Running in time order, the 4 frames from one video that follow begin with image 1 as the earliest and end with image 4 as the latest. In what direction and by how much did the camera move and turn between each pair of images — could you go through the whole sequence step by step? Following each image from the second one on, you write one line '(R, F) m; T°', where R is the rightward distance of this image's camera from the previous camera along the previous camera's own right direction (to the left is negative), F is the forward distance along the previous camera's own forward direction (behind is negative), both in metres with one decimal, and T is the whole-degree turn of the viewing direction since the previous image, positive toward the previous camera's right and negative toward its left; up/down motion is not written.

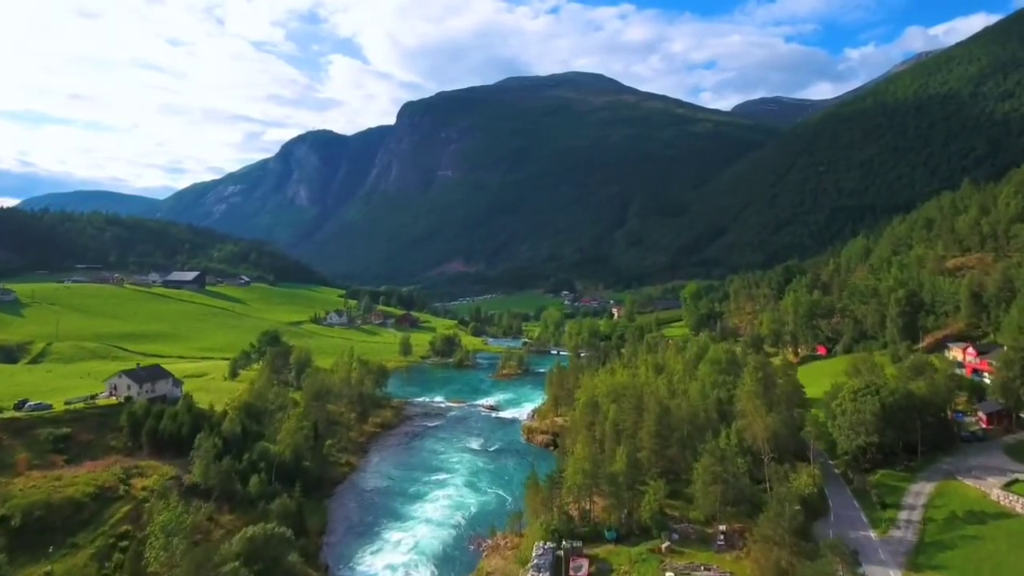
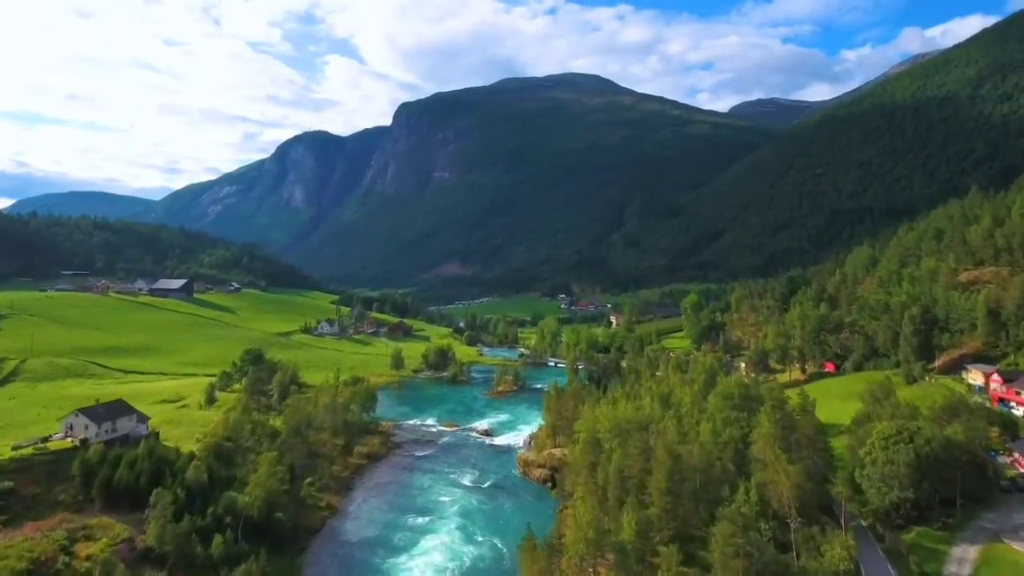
(+0.2, +4.7) m; 0°
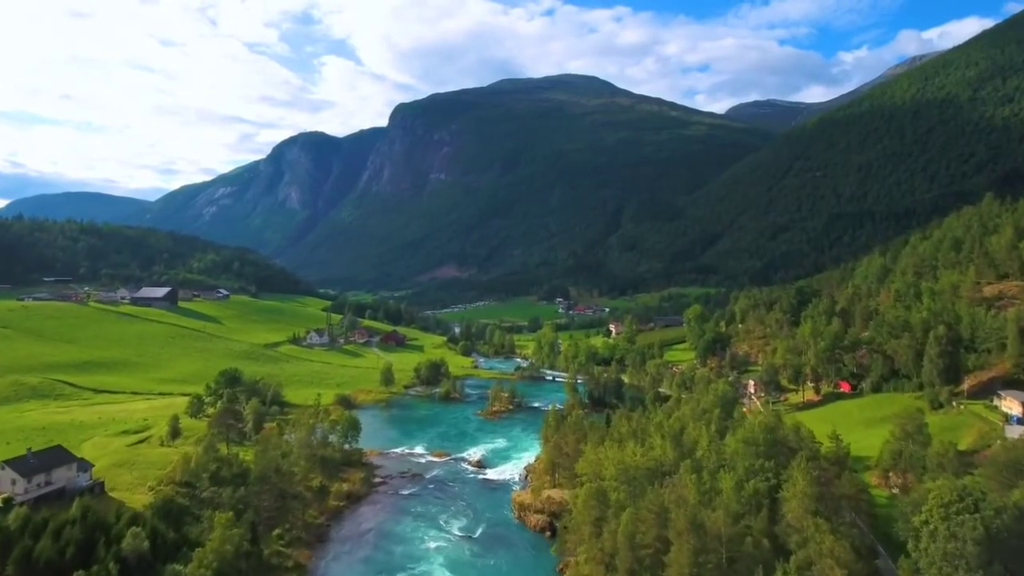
(+0.2, +6.7) m; 0°
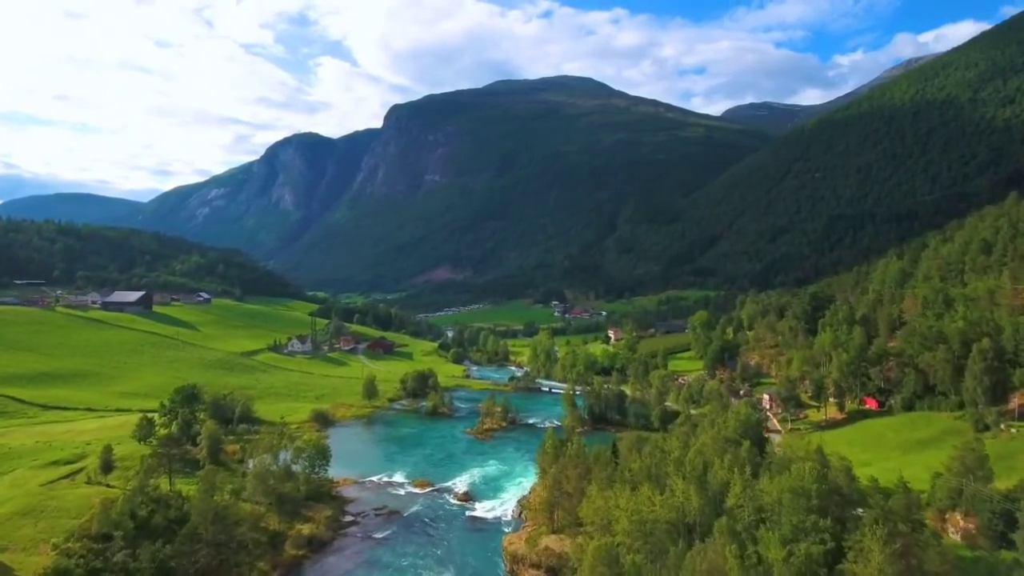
(+0.3, +9.7) m; 0°
